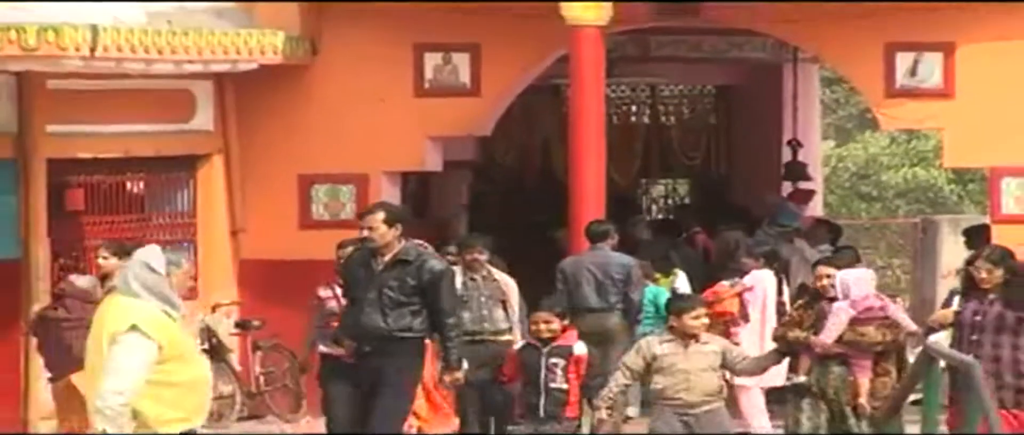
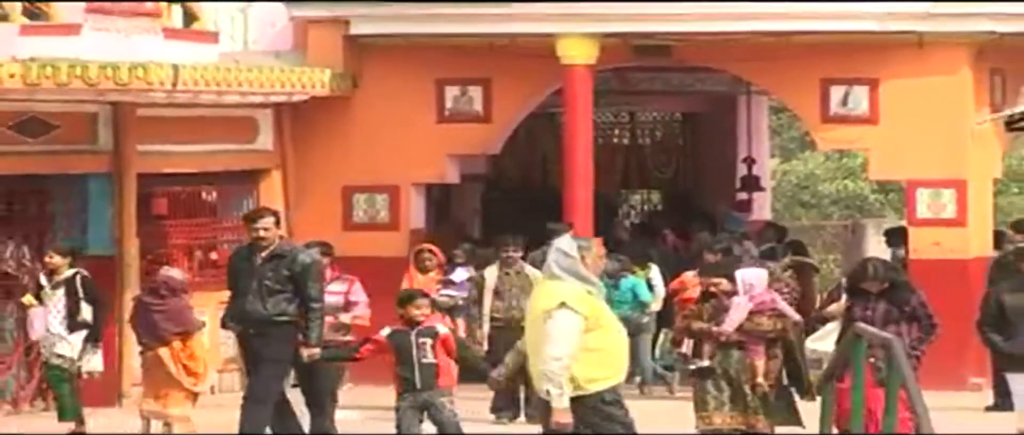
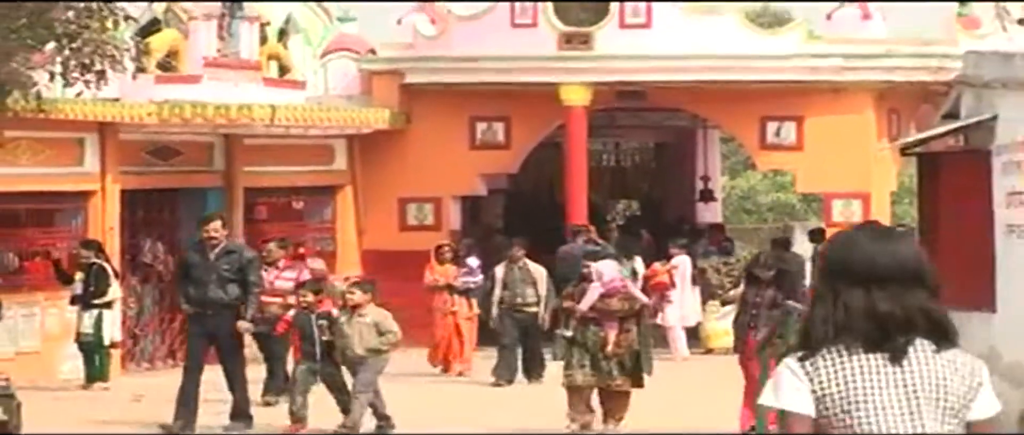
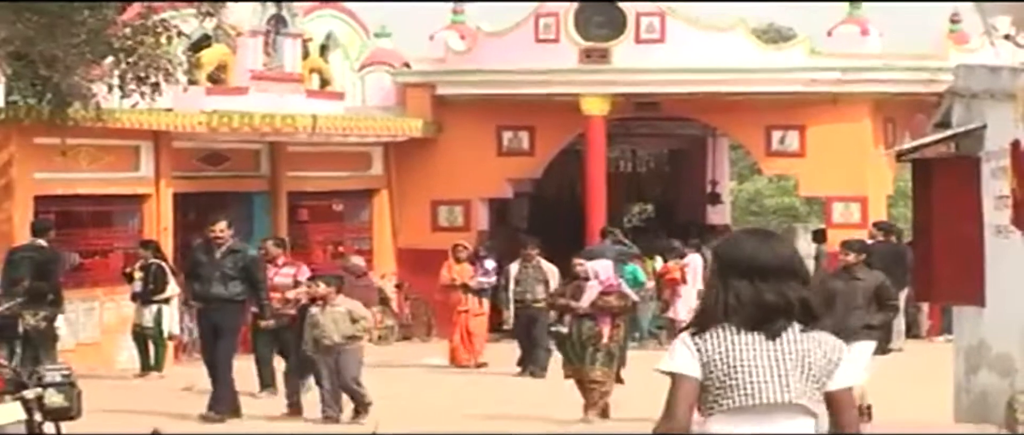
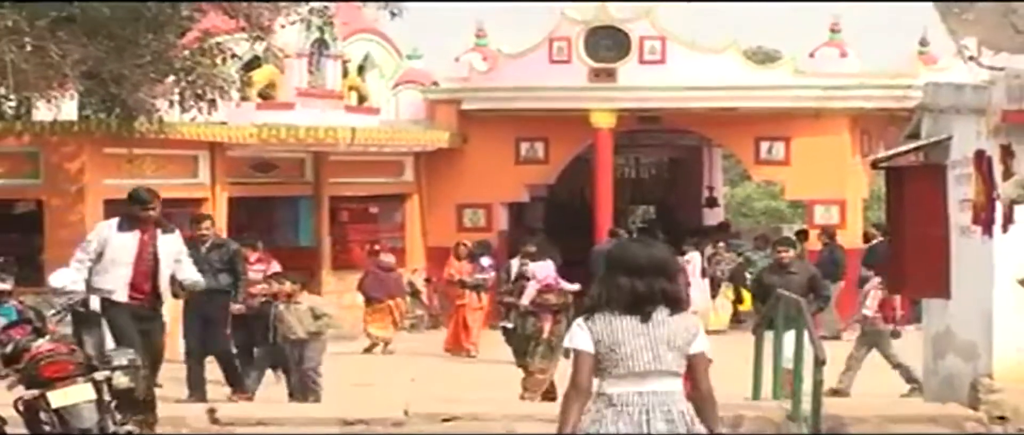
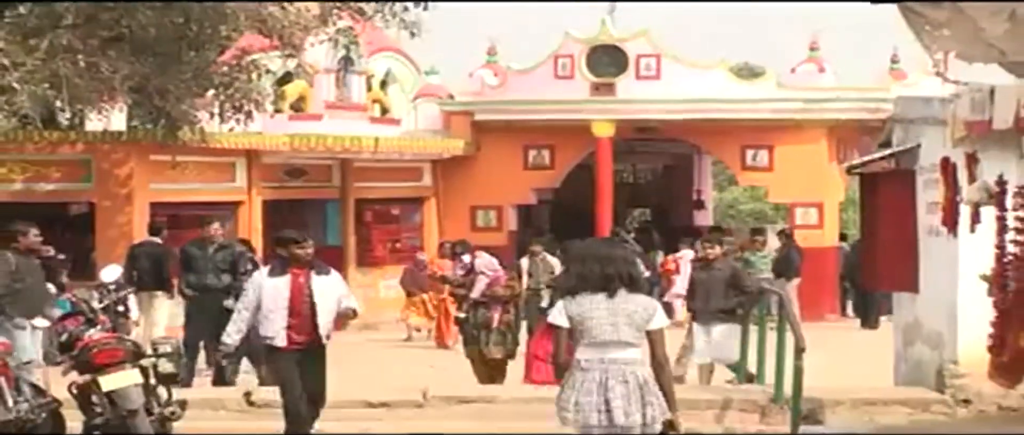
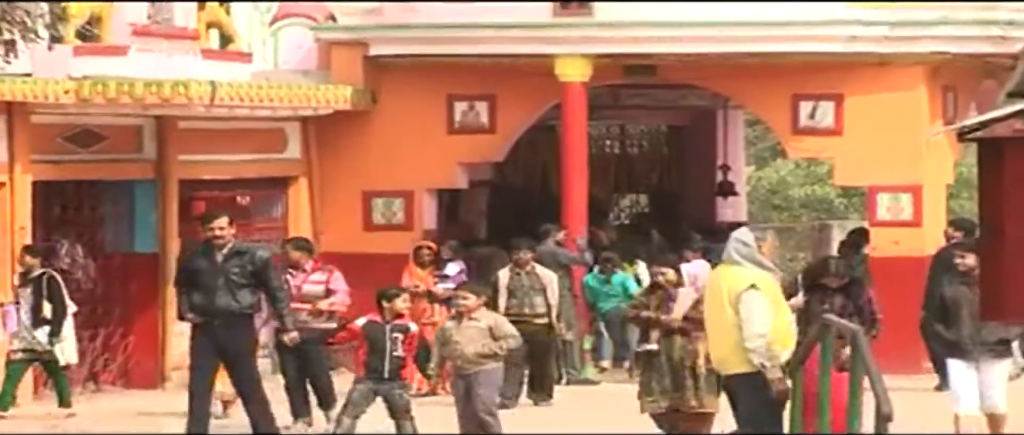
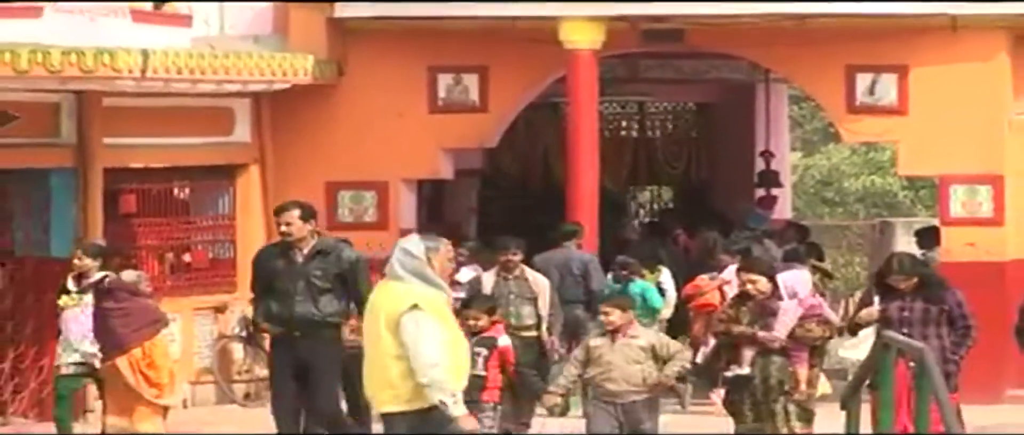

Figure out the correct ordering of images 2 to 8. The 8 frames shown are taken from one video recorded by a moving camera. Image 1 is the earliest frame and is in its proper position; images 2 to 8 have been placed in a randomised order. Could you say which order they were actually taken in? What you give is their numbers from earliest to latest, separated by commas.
8, 2, 7, 3, 4, 5, 6
